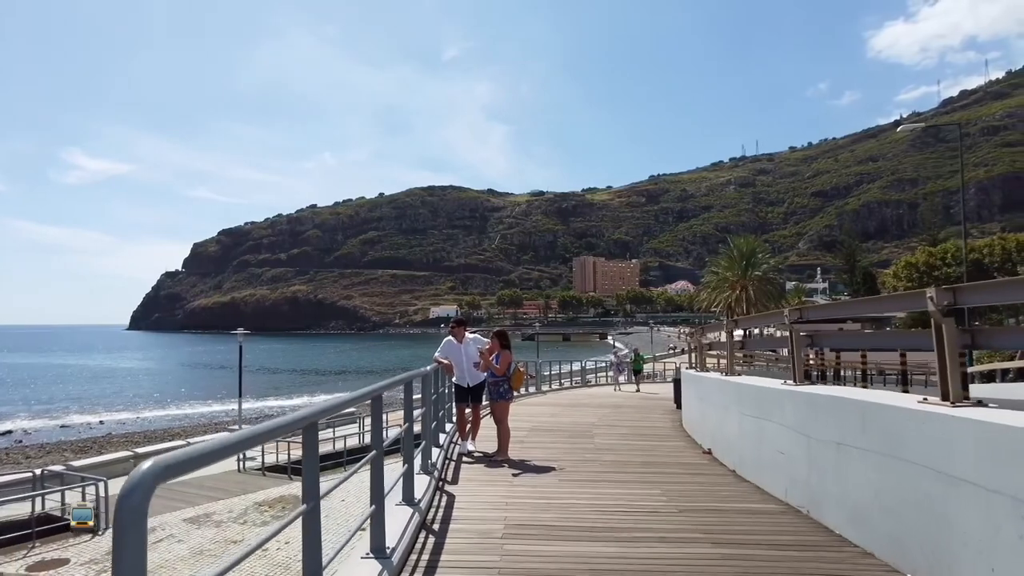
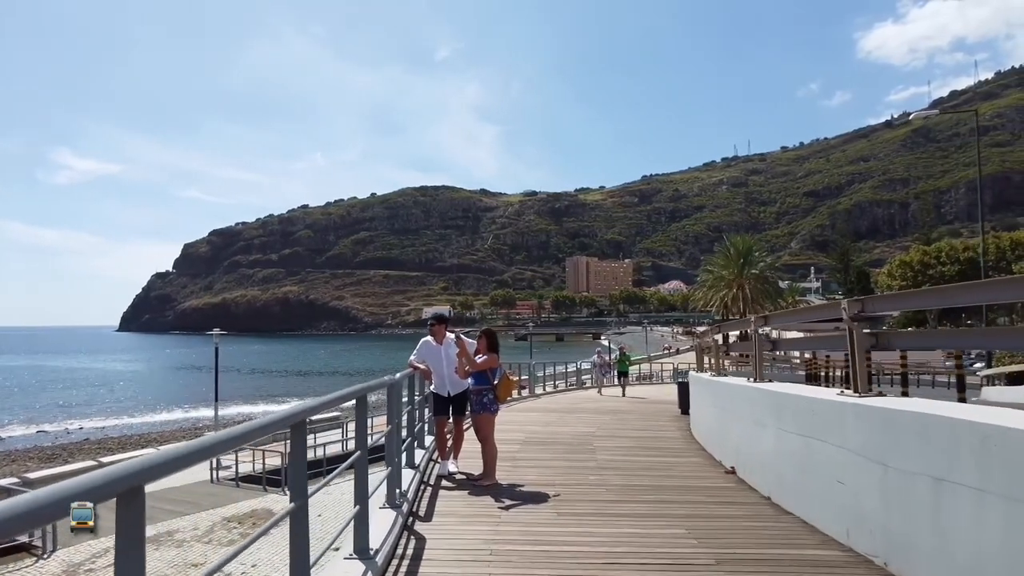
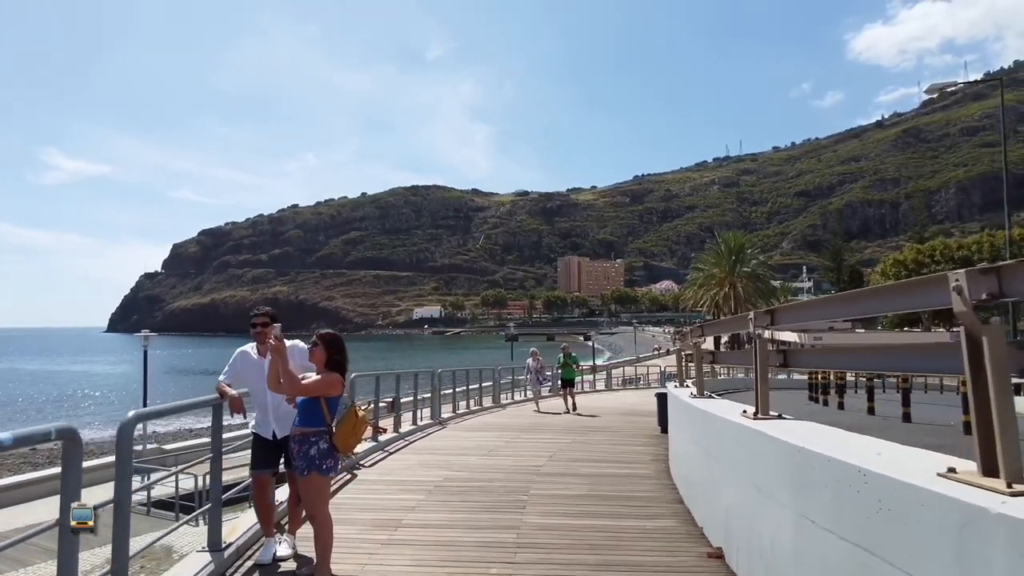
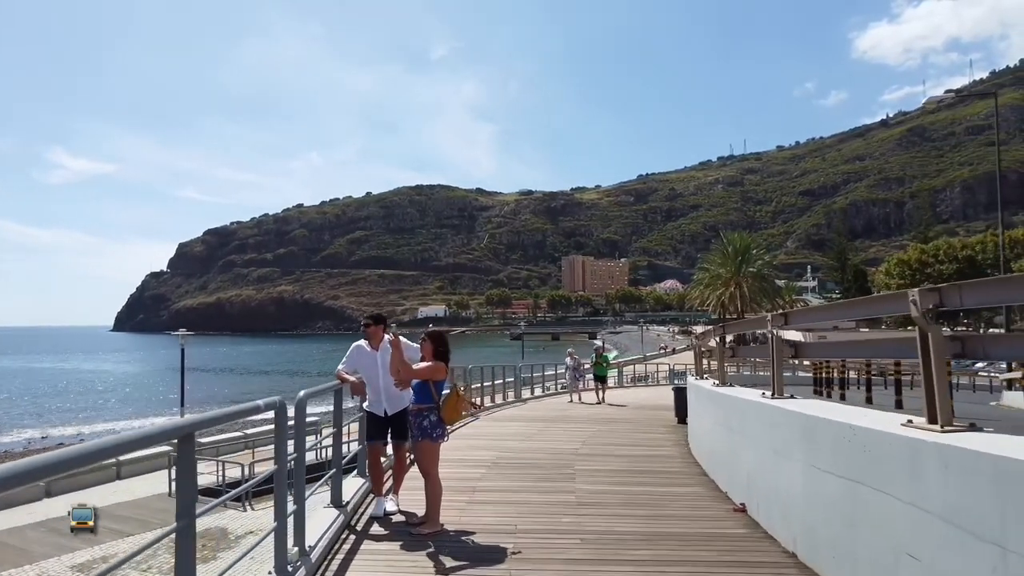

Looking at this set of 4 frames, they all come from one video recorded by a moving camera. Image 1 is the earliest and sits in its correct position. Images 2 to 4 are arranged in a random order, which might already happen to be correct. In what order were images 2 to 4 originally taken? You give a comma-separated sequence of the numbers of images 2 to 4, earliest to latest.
2, 4, 3
